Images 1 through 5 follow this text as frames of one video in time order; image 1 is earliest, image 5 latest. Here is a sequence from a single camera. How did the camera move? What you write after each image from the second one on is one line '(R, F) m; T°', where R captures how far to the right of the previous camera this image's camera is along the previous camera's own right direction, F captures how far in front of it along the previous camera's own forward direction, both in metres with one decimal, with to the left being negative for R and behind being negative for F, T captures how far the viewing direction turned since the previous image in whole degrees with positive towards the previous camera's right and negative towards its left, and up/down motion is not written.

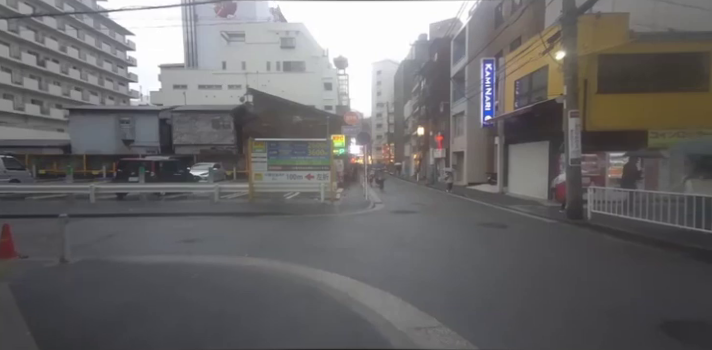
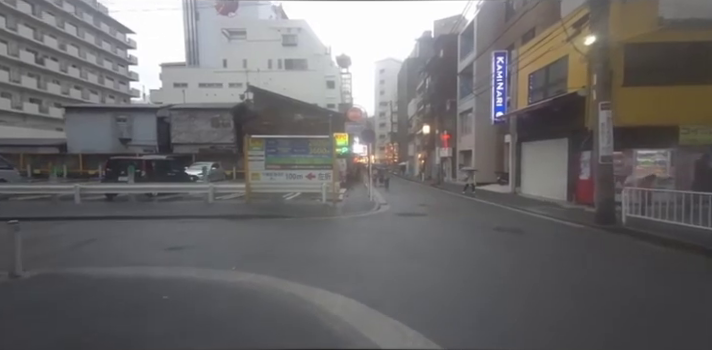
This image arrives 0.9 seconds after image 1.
(0.0, +0.9) m; 0°
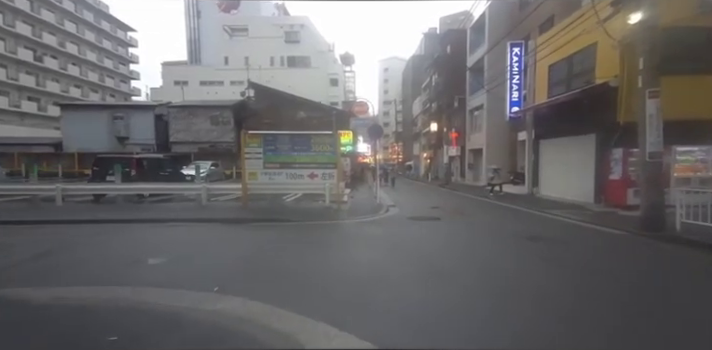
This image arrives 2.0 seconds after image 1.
(-0.1, +1.1) m; 0°
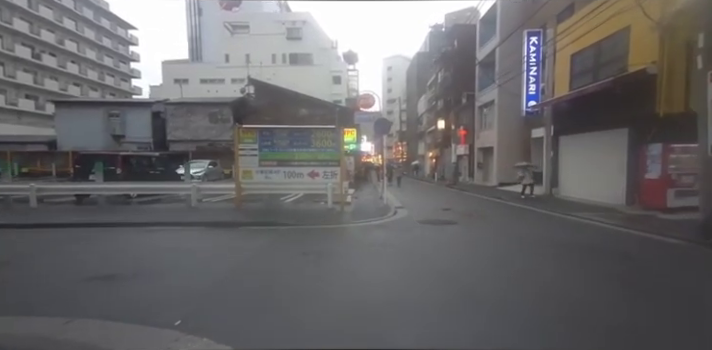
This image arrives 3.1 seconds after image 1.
(-0.1, +1.1) m; 0°
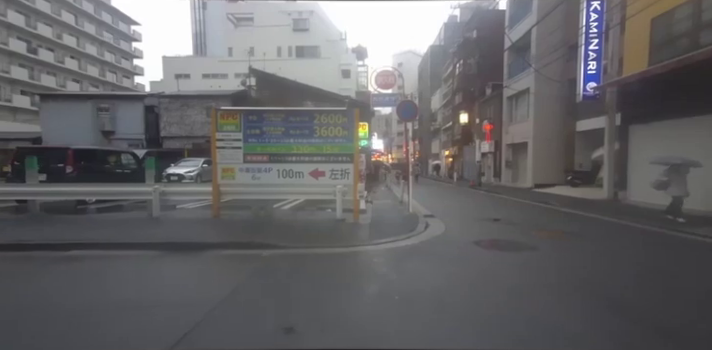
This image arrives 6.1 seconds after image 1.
(-0.2, +2.8) m; -1°
